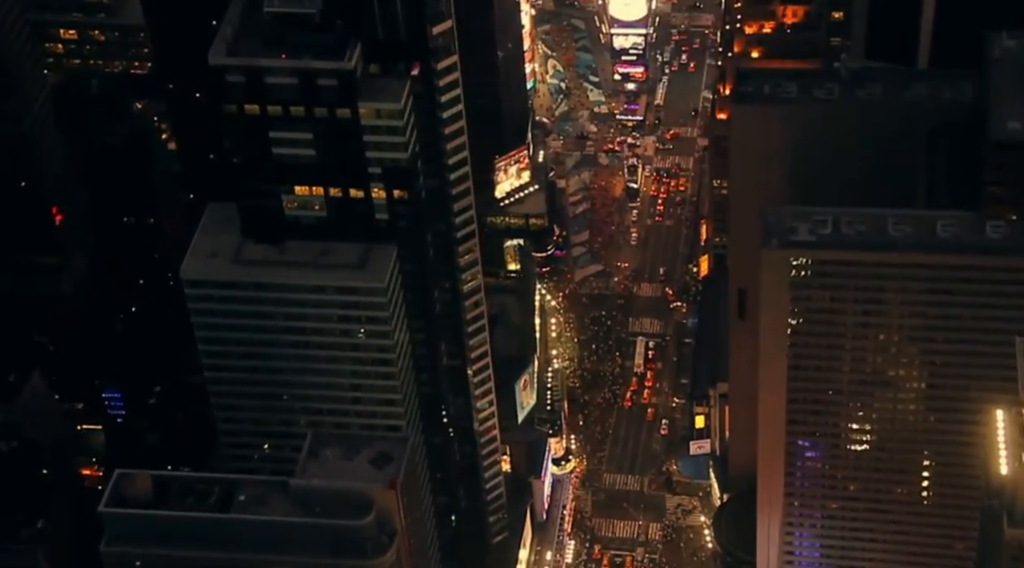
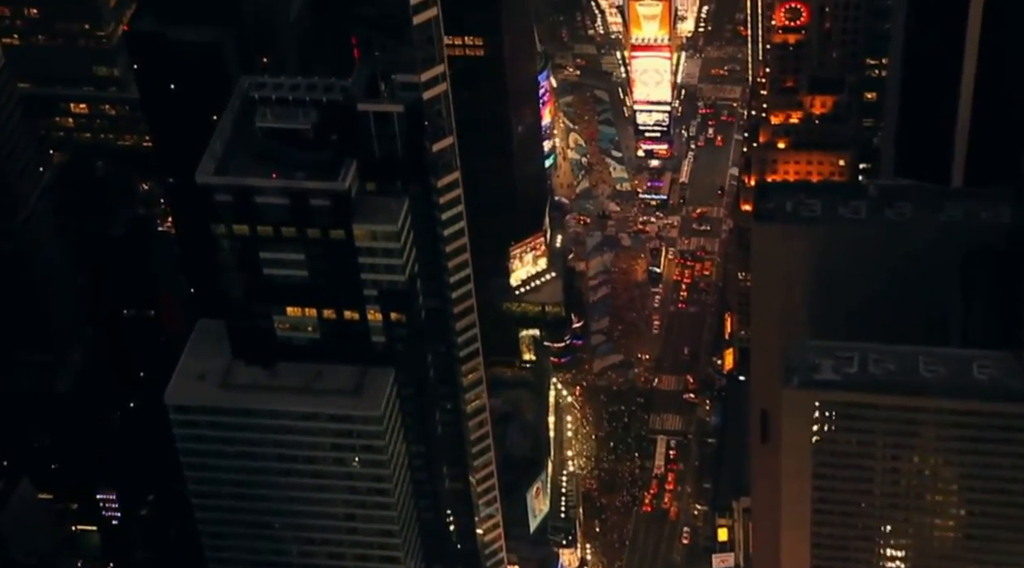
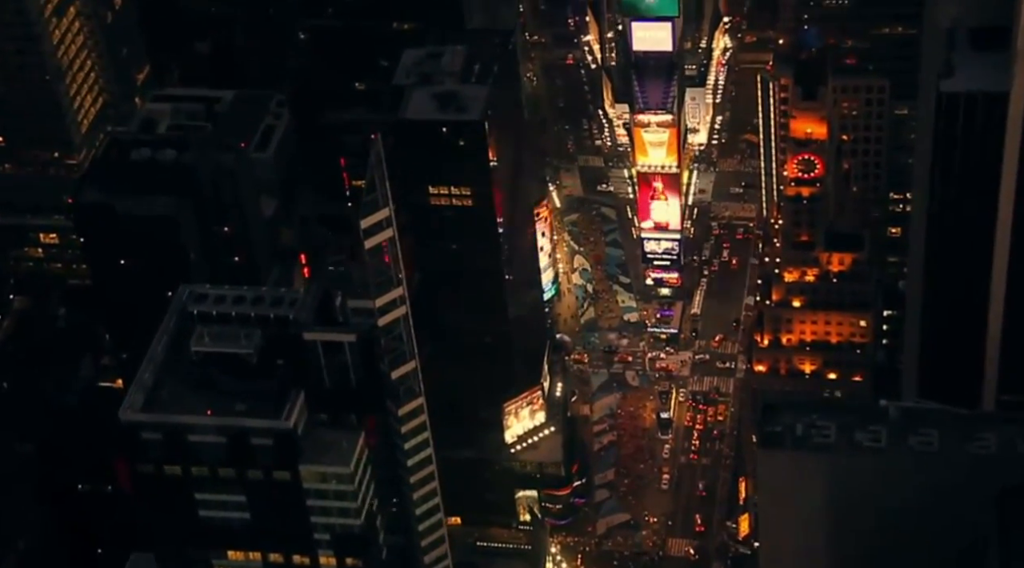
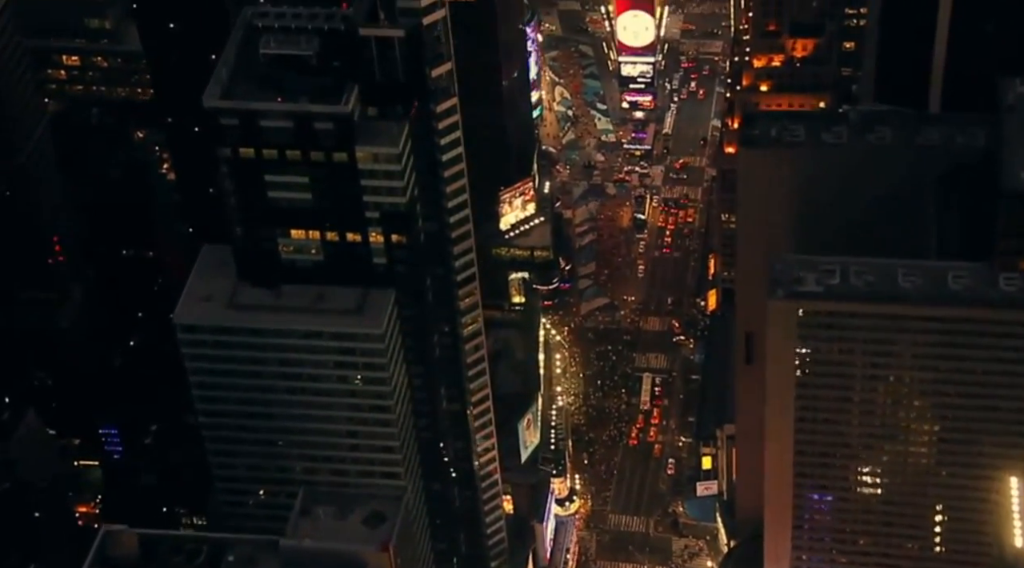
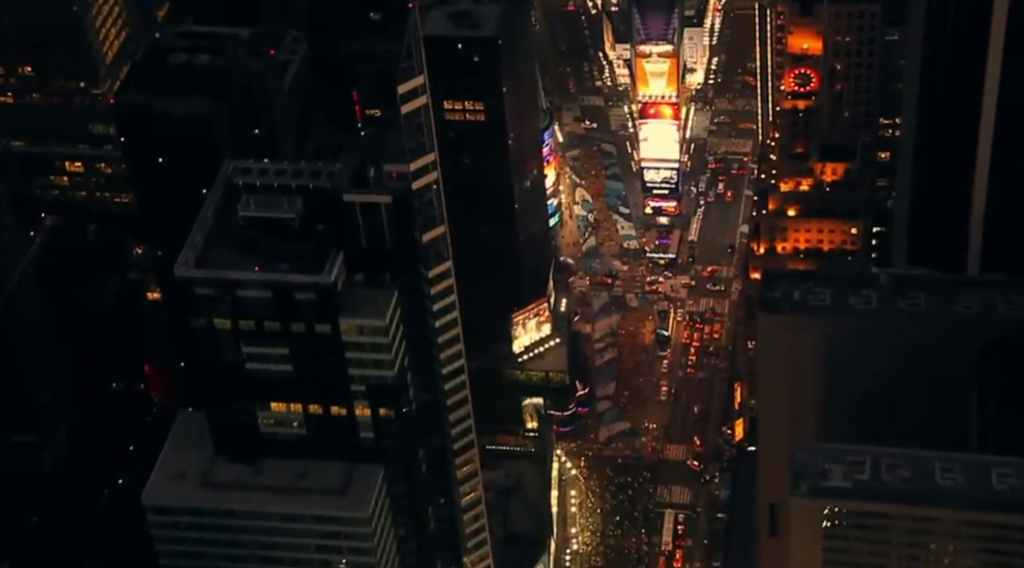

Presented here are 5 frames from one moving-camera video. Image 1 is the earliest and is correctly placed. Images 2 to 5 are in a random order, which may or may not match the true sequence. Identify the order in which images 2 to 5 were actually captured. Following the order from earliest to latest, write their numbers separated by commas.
4, 2, 5, 3
